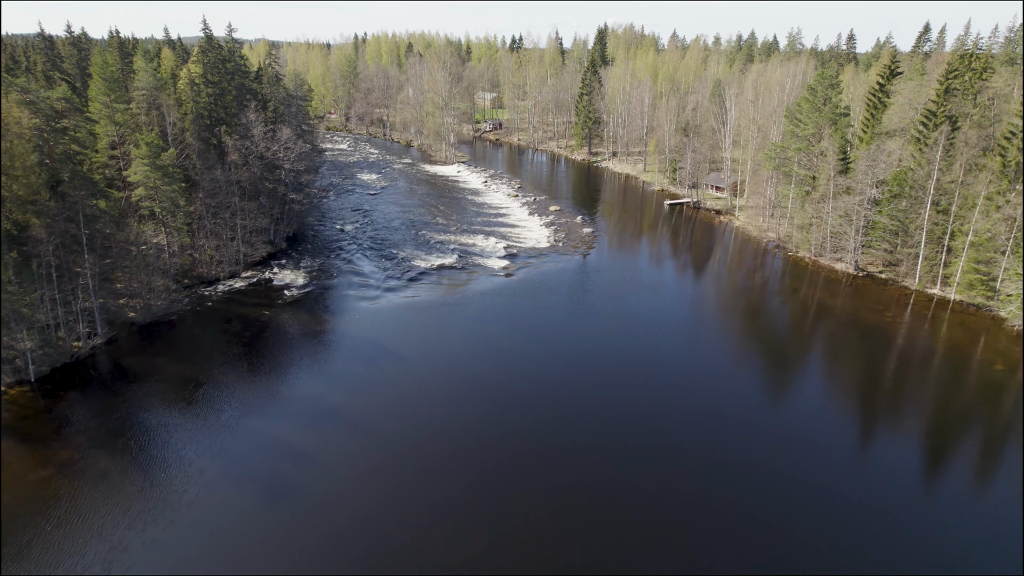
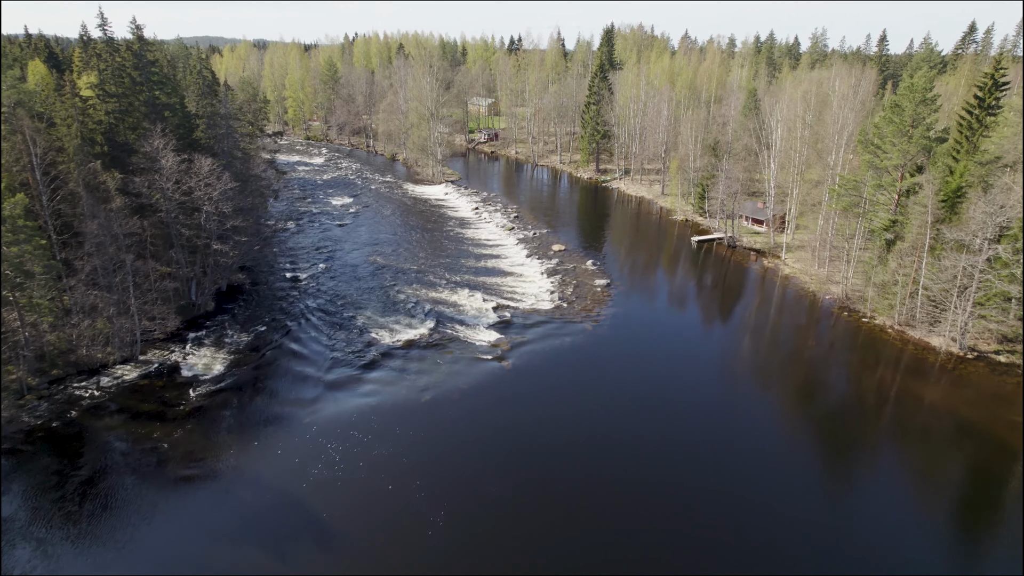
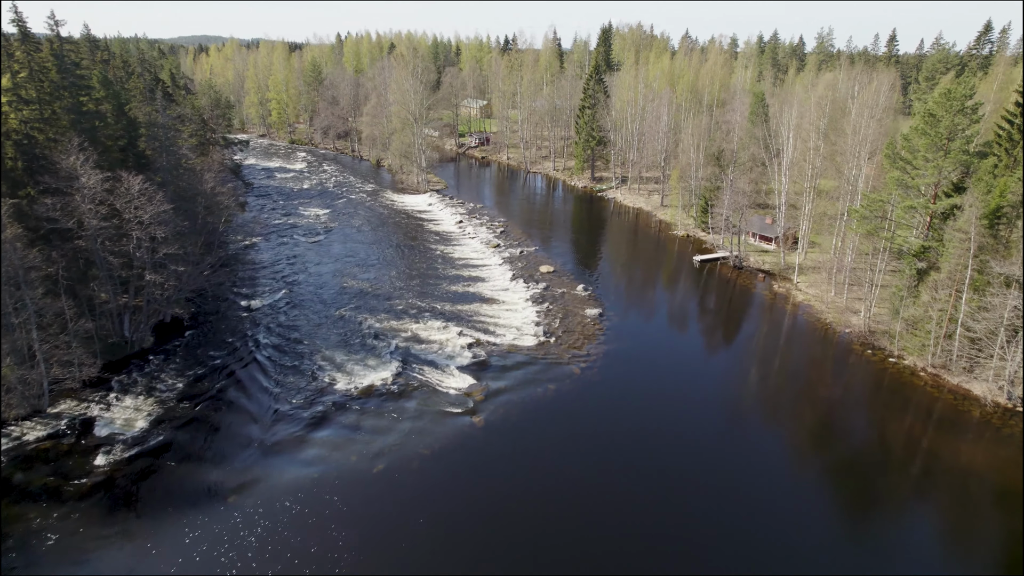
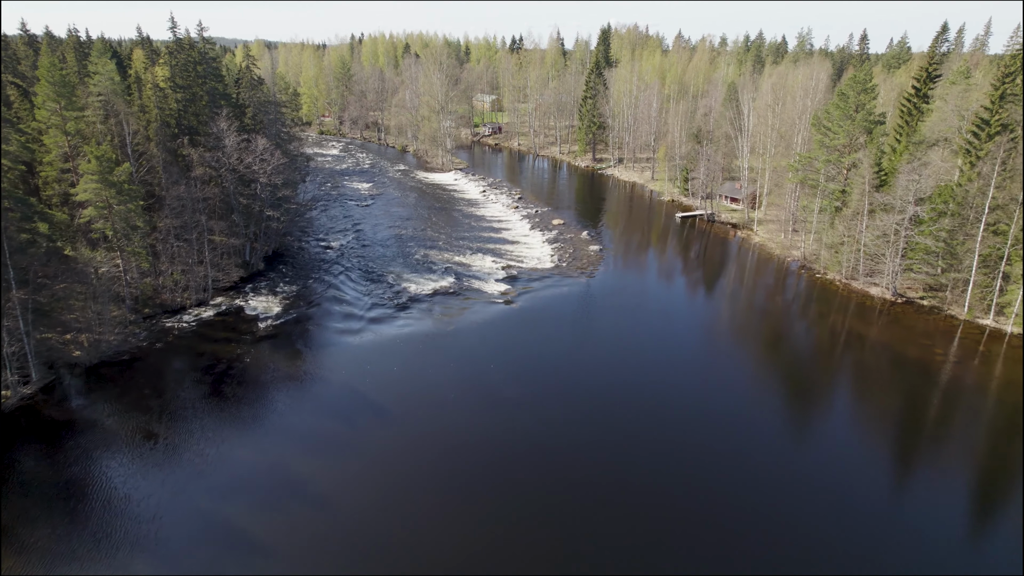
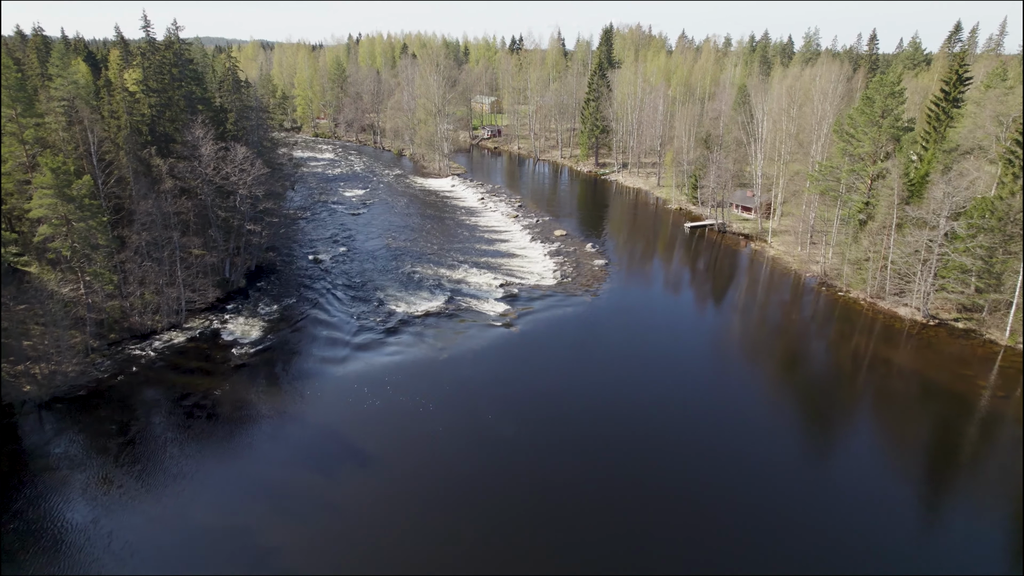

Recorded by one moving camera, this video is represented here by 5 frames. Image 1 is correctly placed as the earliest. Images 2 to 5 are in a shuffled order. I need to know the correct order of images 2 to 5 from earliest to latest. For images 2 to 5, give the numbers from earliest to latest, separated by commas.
4, 5, 2, 3
